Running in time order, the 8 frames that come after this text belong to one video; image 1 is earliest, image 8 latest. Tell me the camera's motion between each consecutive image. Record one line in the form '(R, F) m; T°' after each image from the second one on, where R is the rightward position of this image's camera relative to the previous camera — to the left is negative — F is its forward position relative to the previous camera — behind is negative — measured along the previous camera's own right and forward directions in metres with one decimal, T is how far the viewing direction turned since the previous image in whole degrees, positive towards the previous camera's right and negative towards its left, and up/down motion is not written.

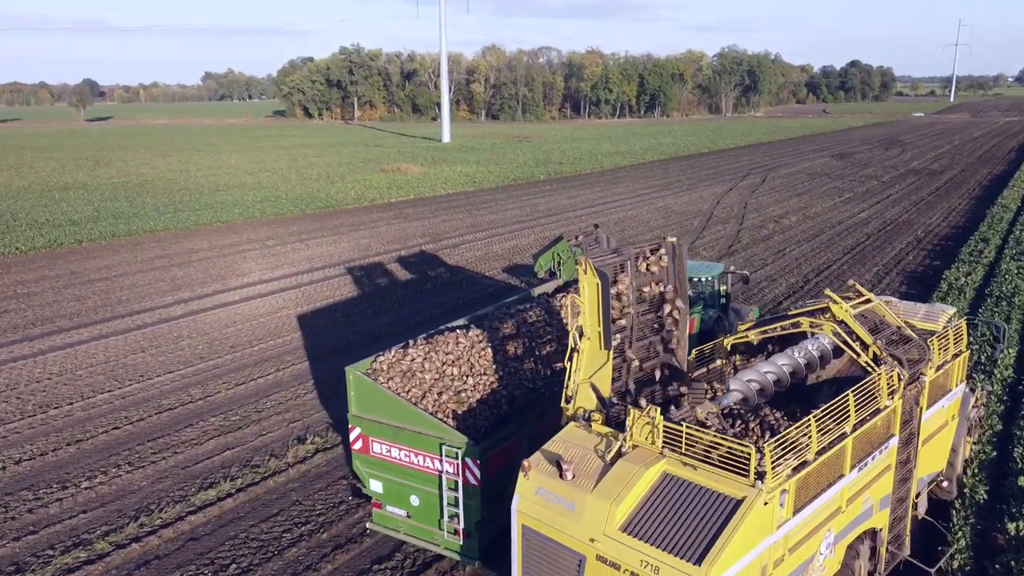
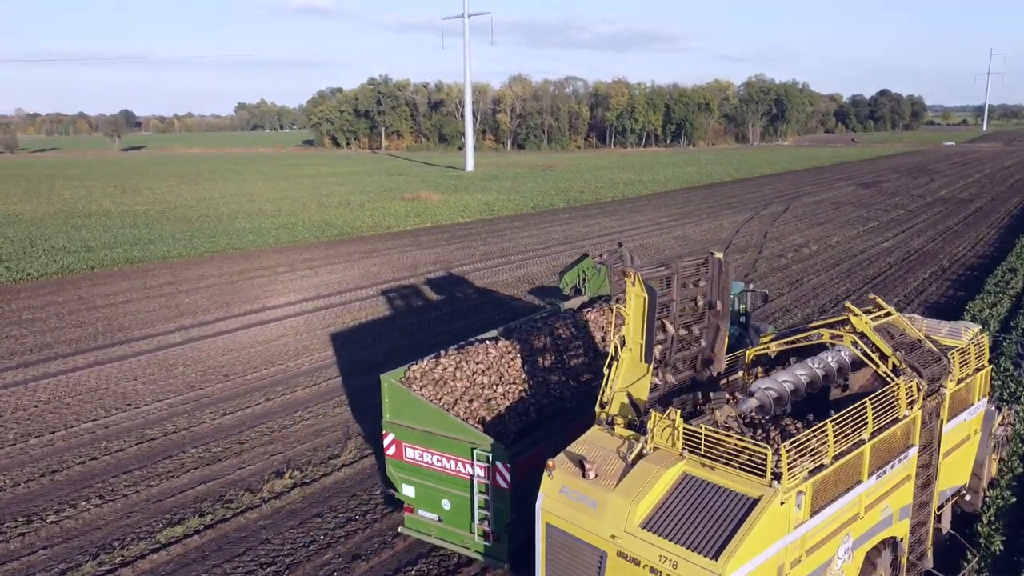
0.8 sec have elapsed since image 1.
(+0.3, +0.3) m; -2°
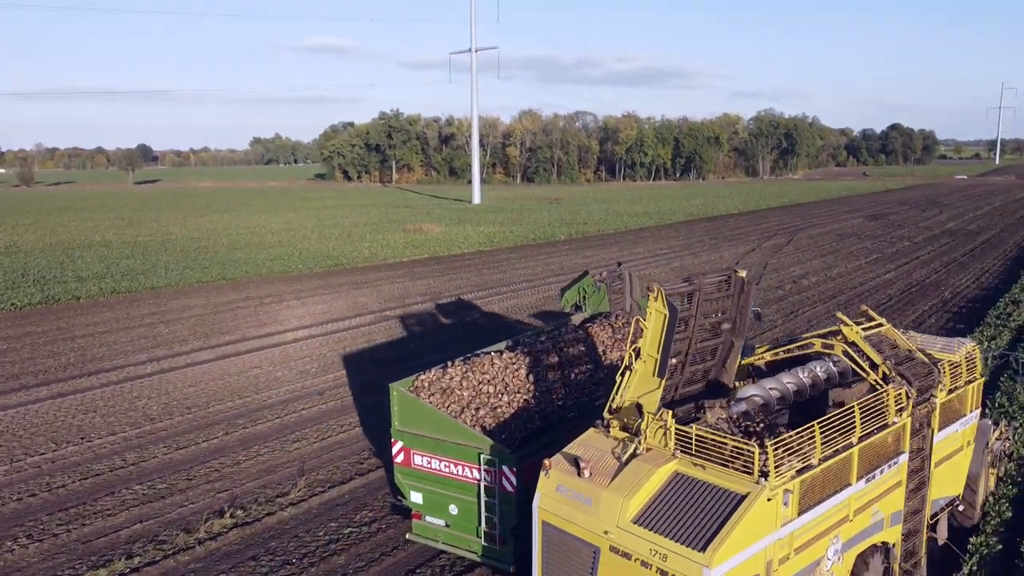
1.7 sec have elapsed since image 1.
(+0.5, +0.3) m; -1°
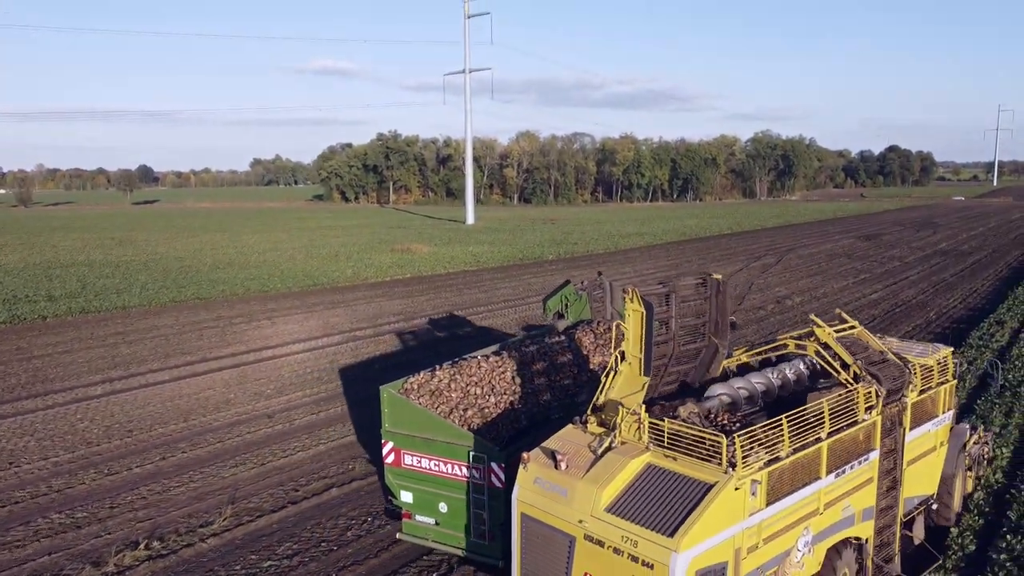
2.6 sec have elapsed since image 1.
(+0.5, +0.4) m; 0°
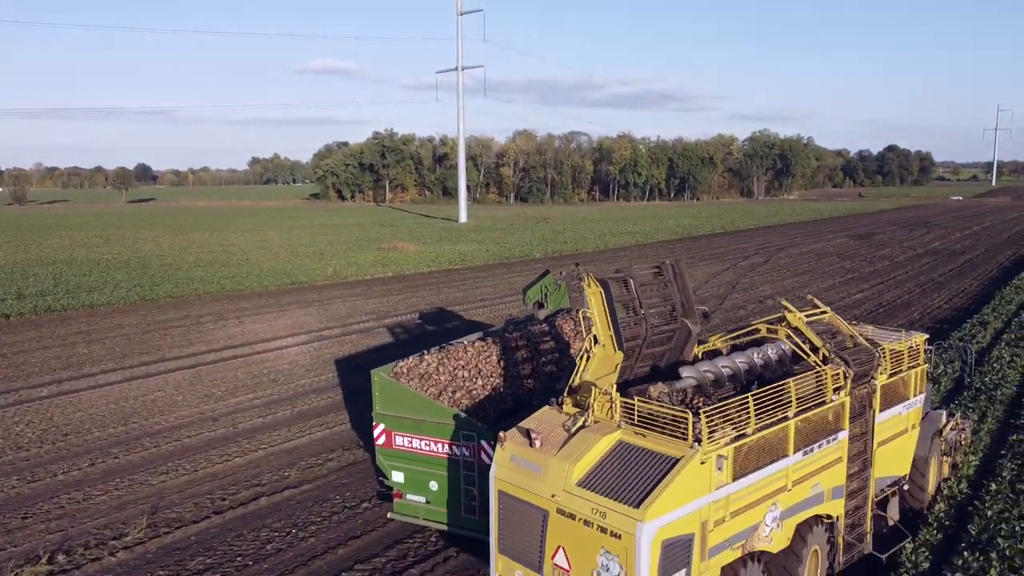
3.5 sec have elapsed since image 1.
(+0.5, +0.4) m; 0°
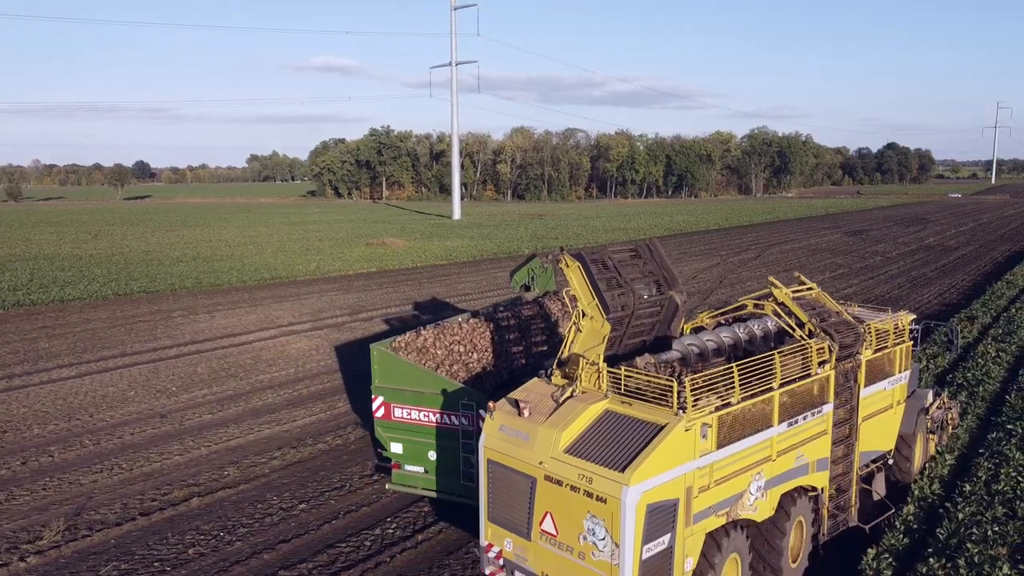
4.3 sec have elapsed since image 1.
(+0.4, +0.4) m; 0°
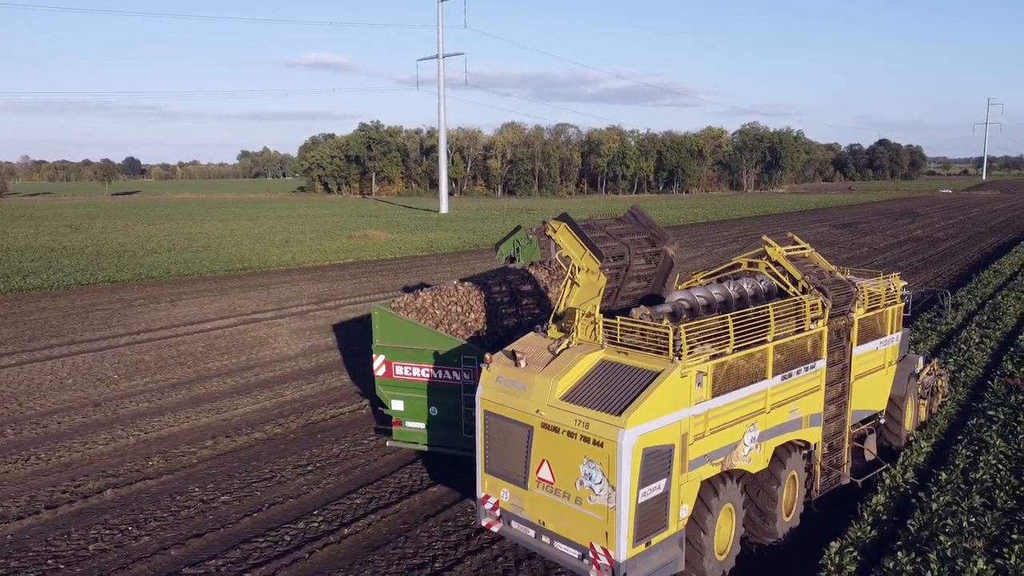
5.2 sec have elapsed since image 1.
(+0.4, +0.5) m; 0°
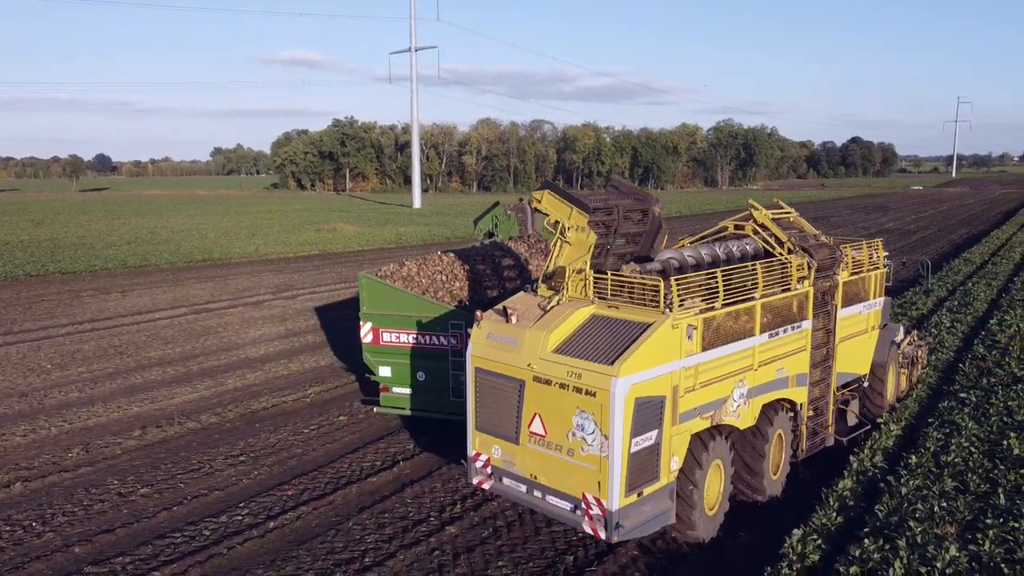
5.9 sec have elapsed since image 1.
(+0.2, +0.4) m; +2°
